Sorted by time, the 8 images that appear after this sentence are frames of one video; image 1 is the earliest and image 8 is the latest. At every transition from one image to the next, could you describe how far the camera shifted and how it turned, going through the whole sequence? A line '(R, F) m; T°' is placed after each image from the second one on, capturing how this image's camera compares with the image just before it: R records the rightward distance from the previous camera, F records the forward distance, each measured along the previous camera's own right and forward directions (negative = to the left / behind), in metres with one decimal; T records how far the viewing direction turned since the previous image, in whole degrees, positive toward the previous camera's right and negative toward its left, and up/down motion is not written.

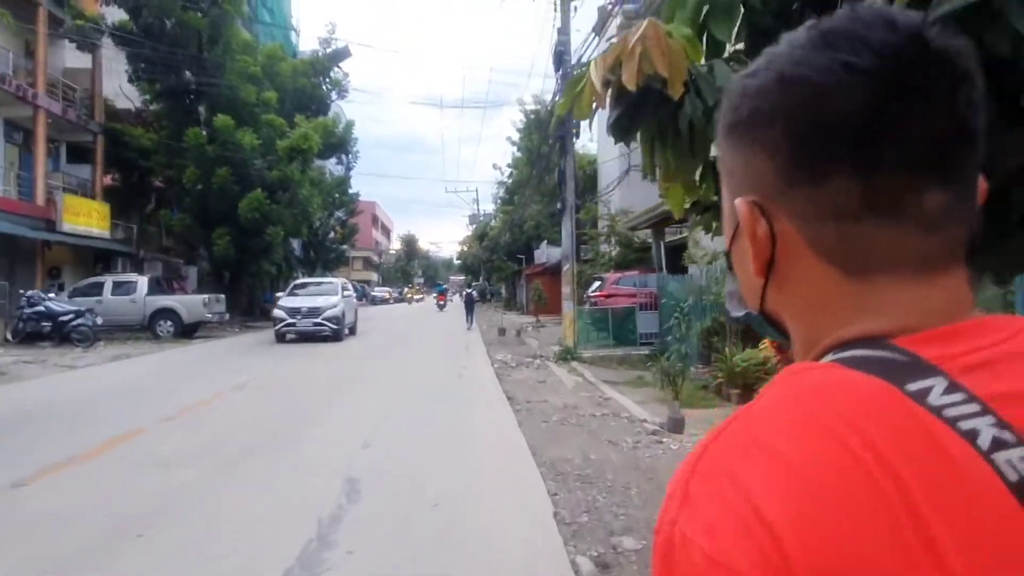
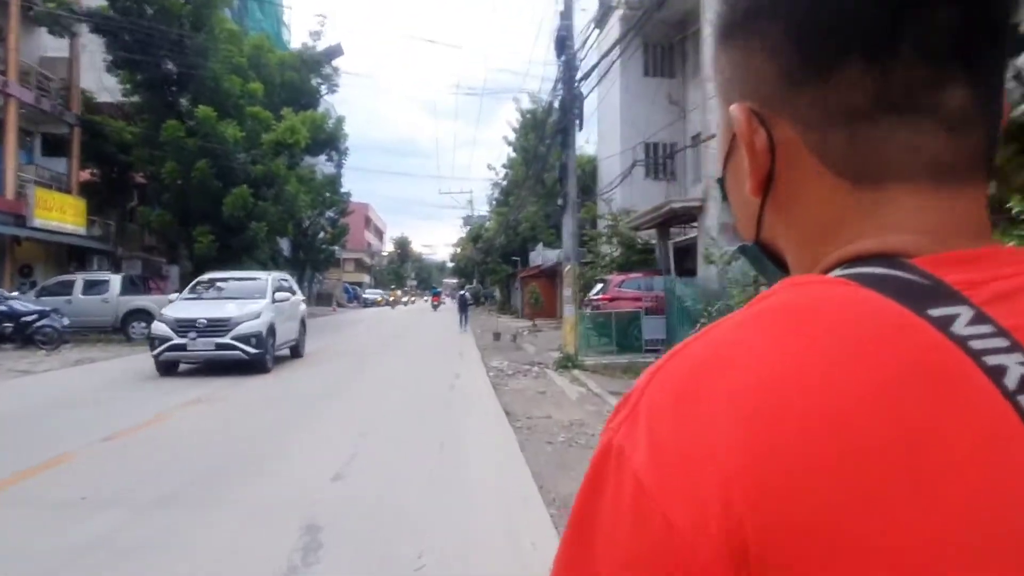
(-0.1, +1.5) m; +1°
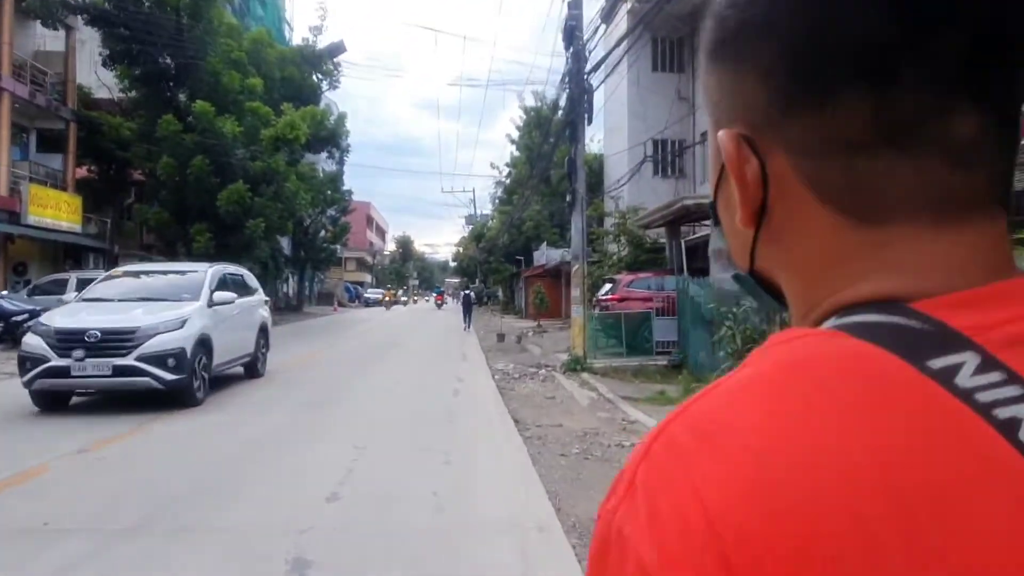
(-0.1, +0.8) m; 0°
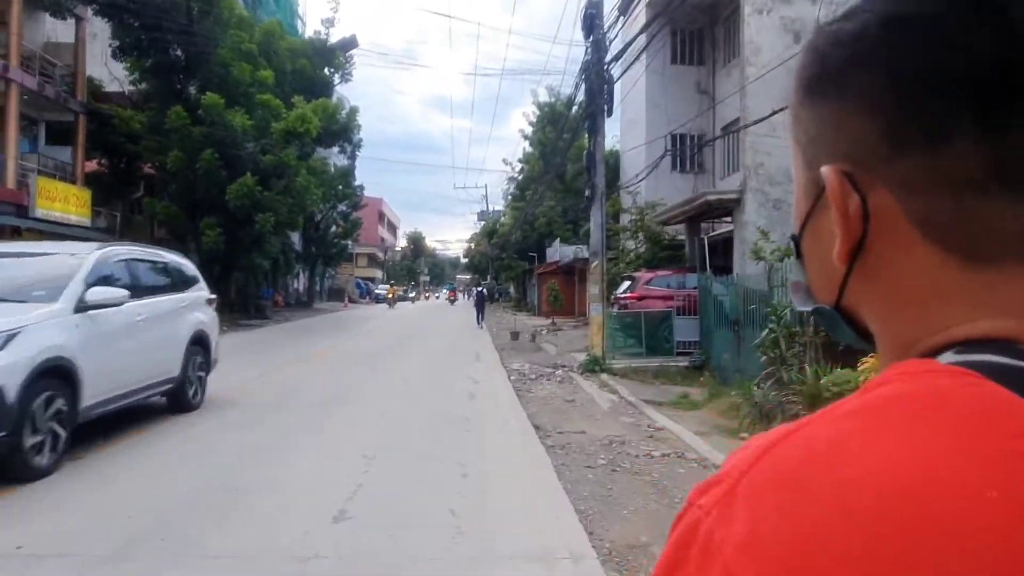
(-0.1, +0.7) m; -1°
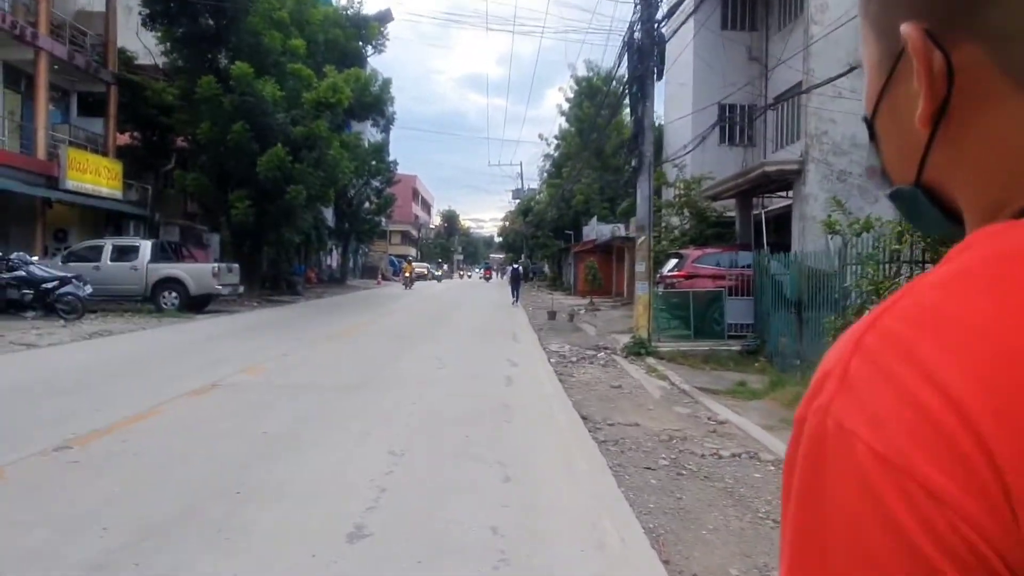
(-0.2, +1.2) m; -3°
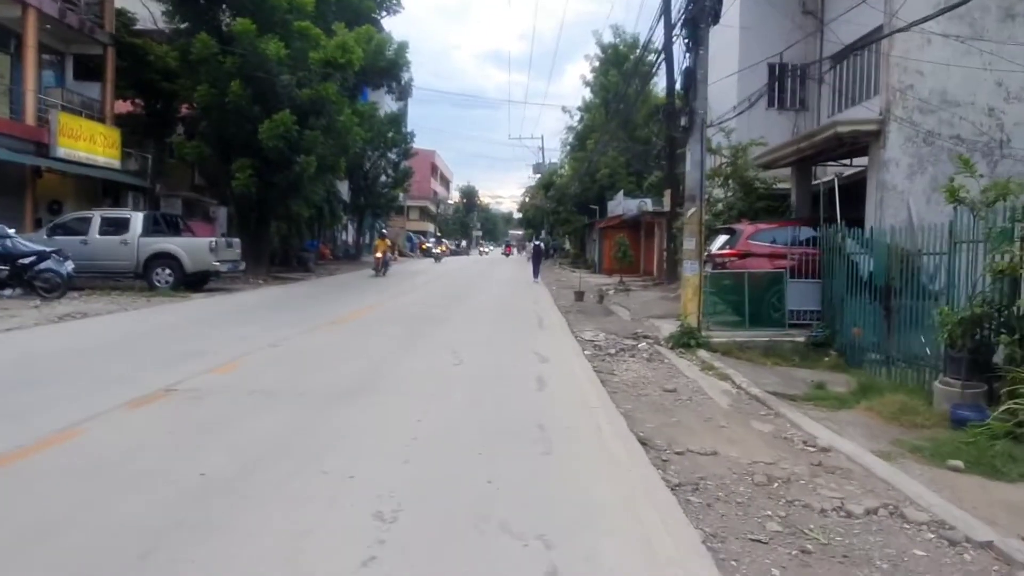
(-0.2, +2.4) m; -1°
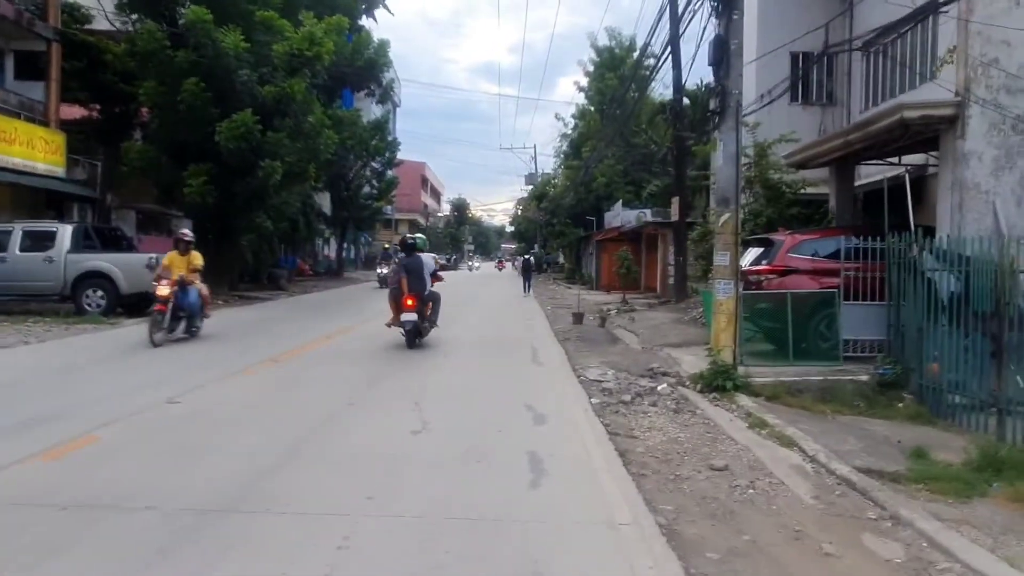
(+0.1, +3.2) m; +1°
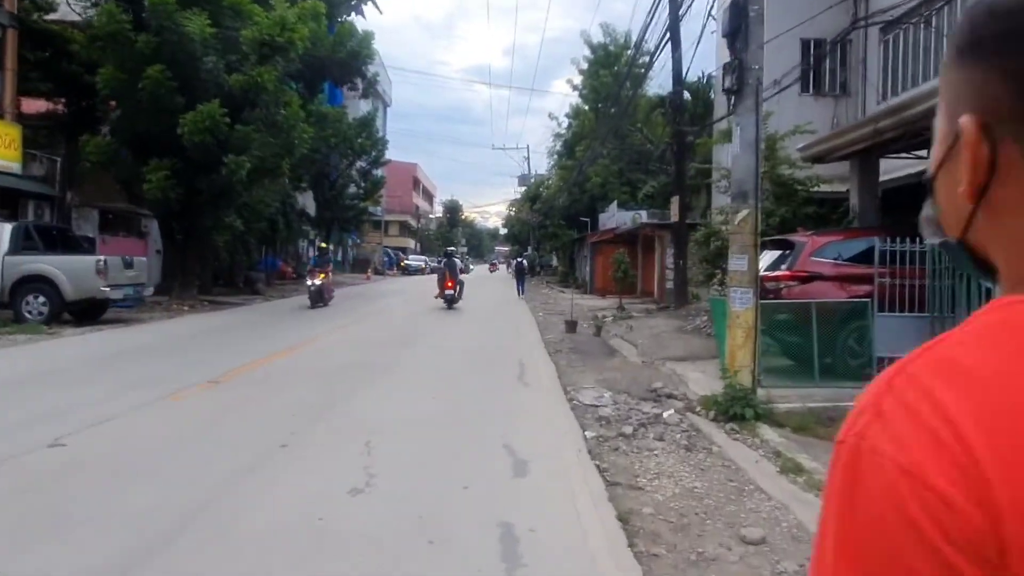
(+0.2, +1.8) m; 0°
